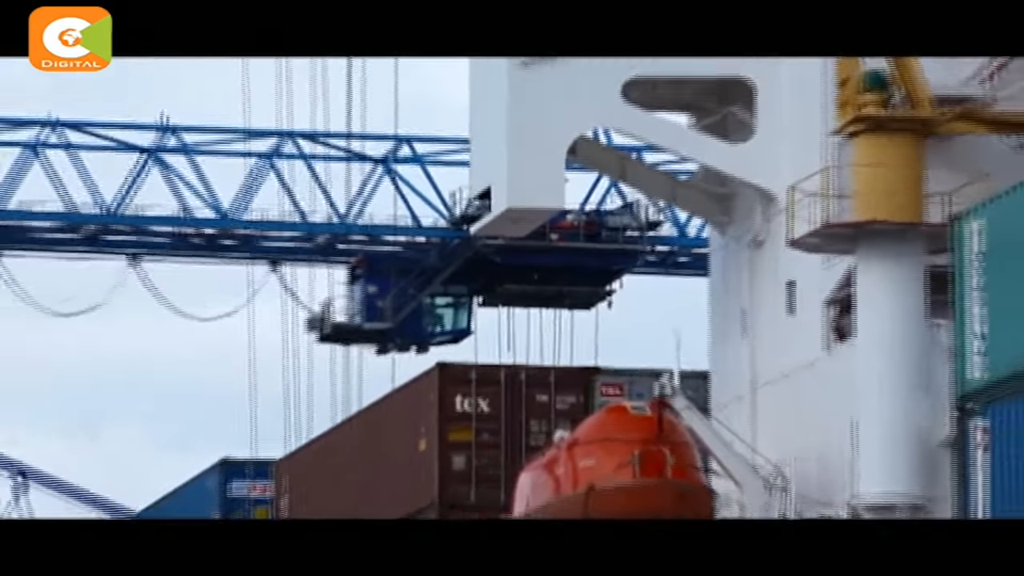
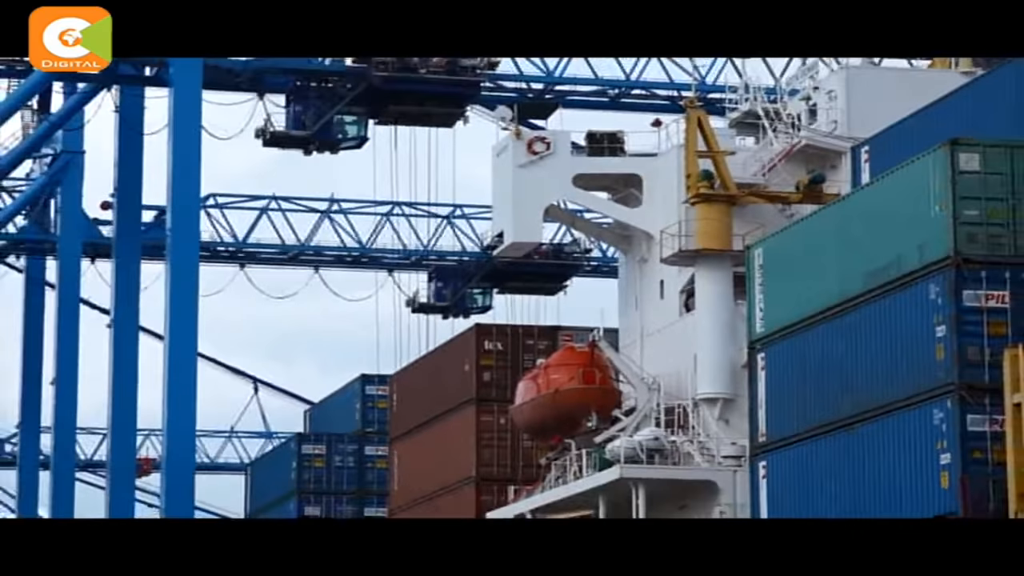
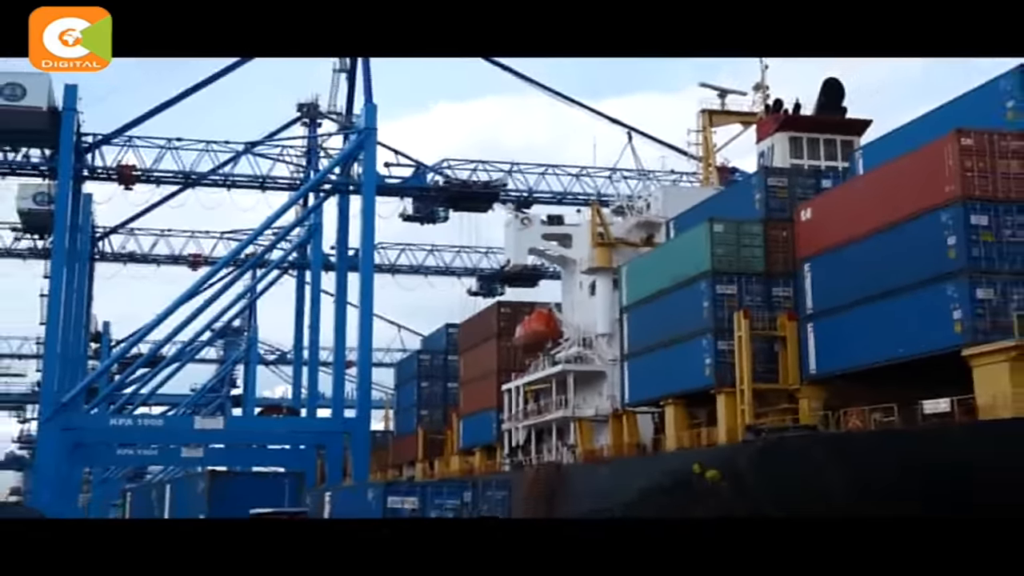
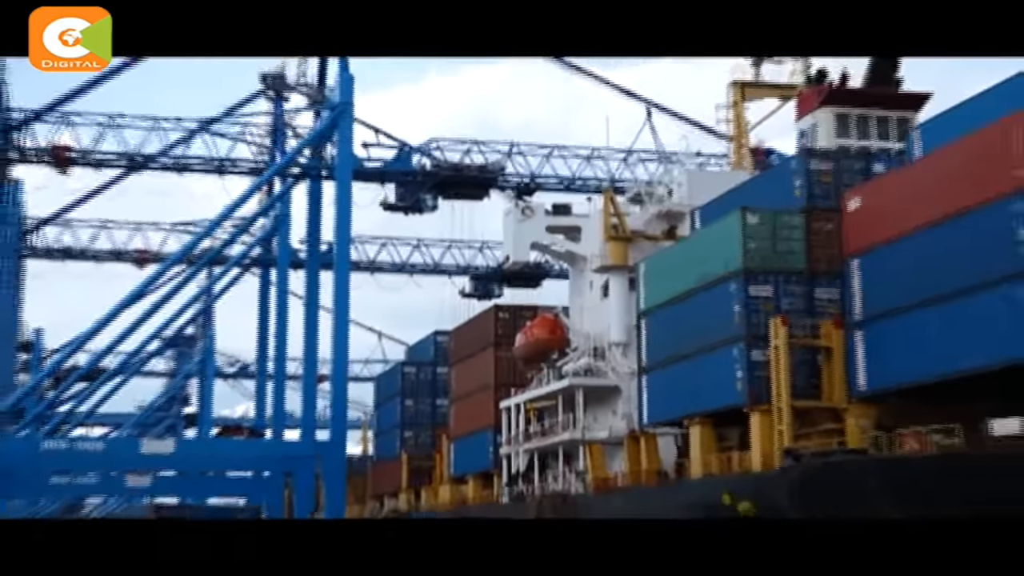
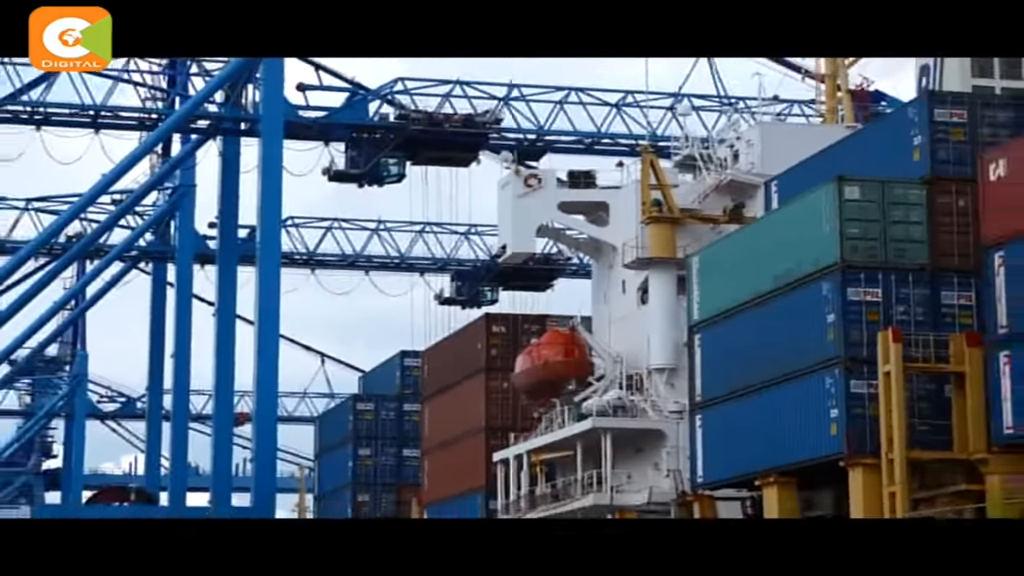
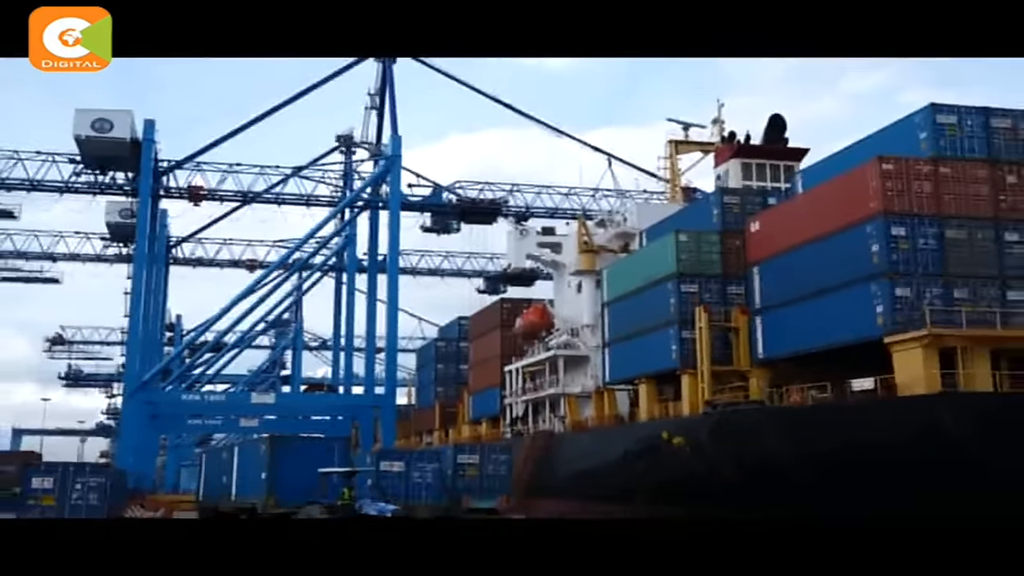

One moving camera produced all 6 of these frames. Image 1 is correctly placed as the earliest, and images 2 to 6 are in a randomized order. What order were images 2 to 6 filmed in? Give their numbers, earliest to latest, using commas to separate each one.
2, 5, 4, 3, 6
